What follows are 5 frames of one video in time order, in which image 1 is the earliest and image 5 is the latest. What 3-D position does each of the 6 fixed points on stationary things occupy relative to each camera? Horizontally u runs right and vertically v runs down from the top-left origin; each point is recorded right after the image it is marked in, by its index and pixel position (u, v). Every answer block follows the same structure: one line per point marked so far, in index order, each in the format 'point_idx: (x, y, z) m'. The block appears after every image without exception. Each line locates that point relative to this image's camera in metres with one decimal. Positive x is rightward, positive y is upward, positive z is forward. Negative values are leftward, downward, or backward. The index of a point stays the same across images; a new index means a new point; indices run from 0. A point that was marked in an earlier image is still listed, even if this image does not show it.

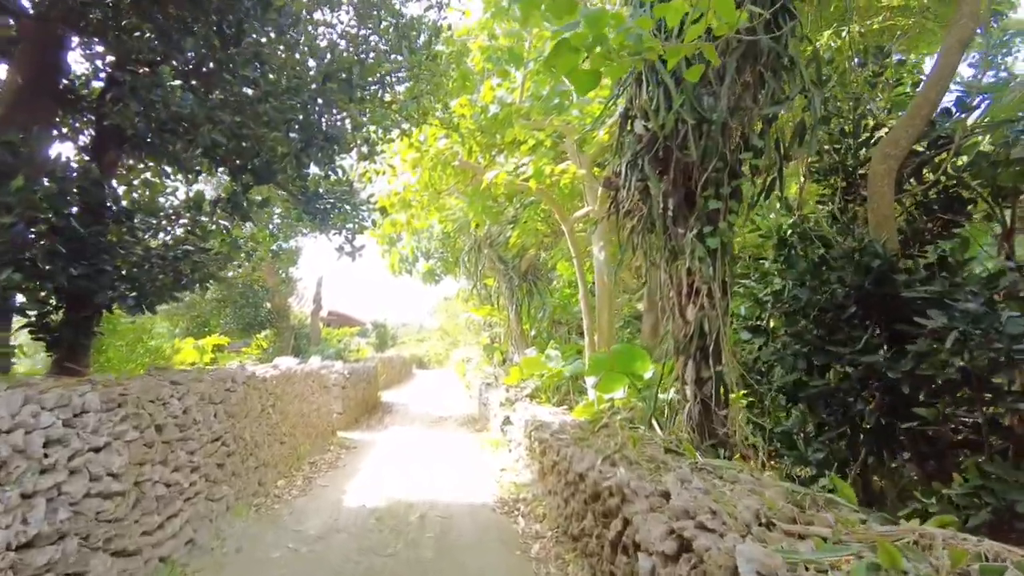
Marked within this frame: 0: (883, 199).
0: (+1.7, +0.4, +3.0) m
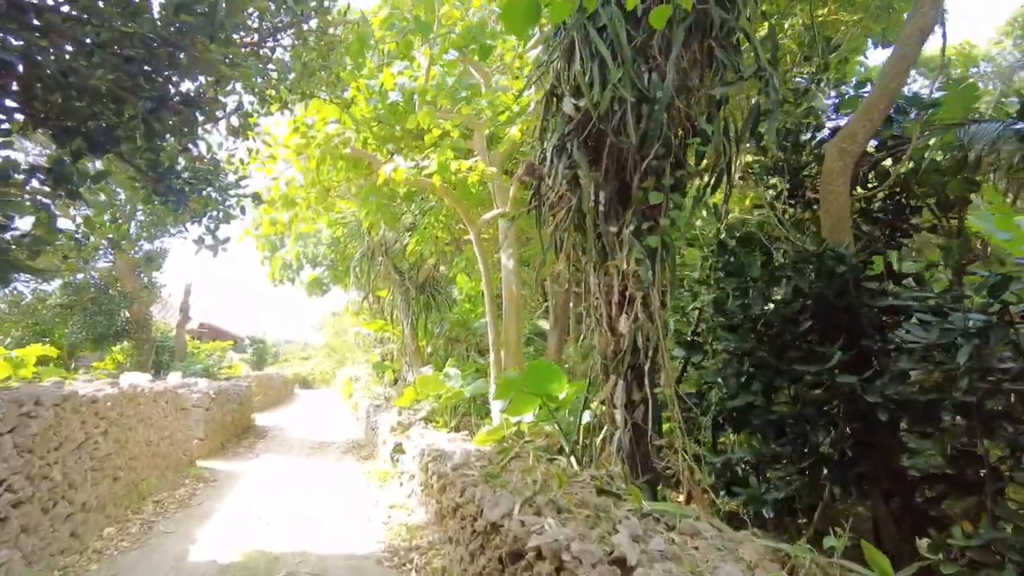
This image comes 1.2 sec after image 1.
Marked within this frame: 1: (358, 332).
0: (+1.3, +0.4, +2.6) m
1: (-2.7, -0.8, +11.2) m
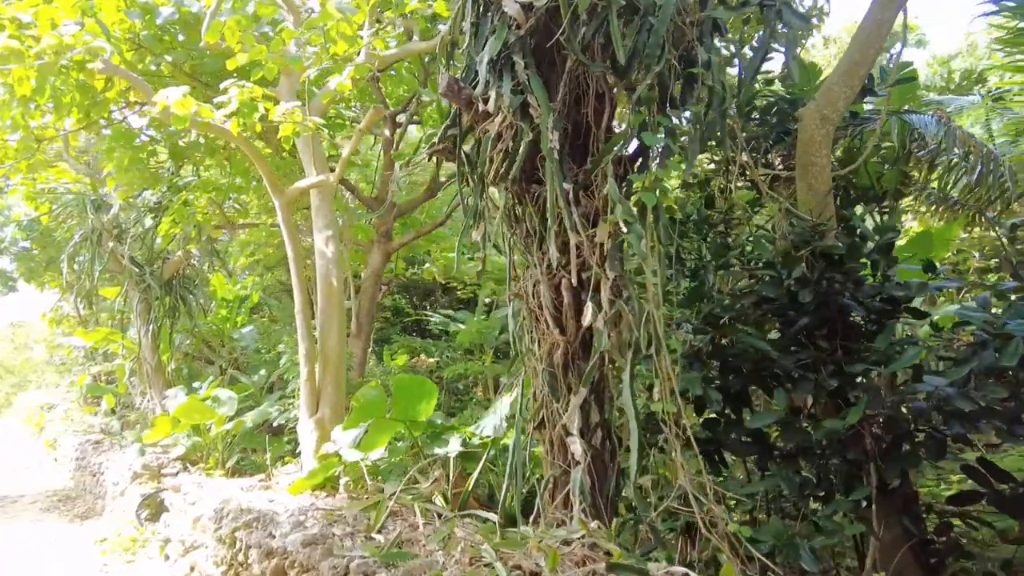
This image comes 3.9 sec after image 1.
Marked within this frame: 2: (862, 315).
0: (+1.0, +0.4, +2.2) m
1: (-5.9, -0.7, +8.5) m
2: (+1.1, -0.1, +2.0) m
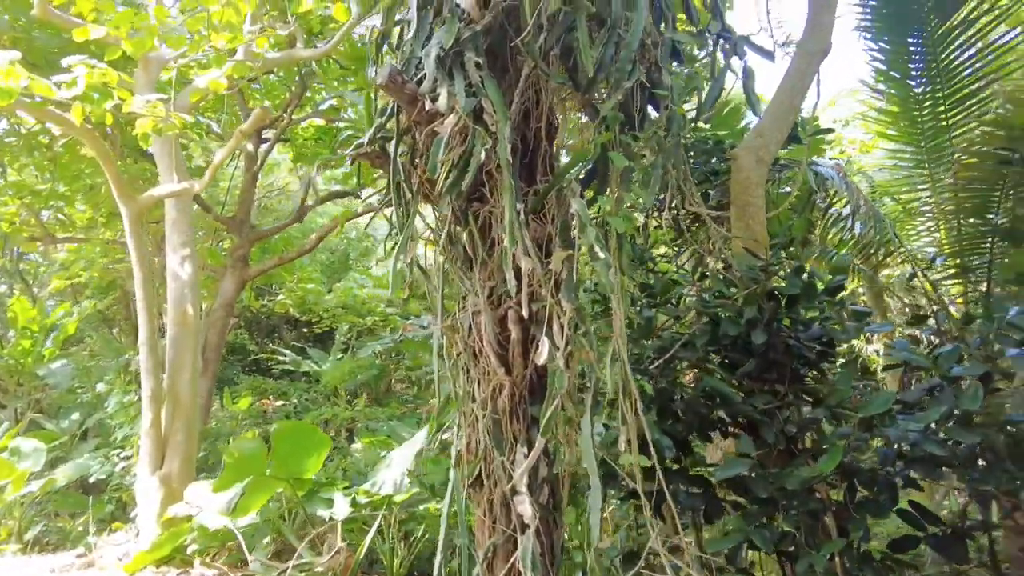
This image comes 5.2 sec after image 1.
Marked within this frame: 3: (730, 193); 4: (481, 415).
0: (+0.8, +0.2, +2.2) m
1: (-7.5, -0.9, +6.6) m
2: (+0.9, -0.2, +1.9) m
3: (+0.8, +0.3, +2.2) m
4: (-0.1, -0.3, +1.7) m
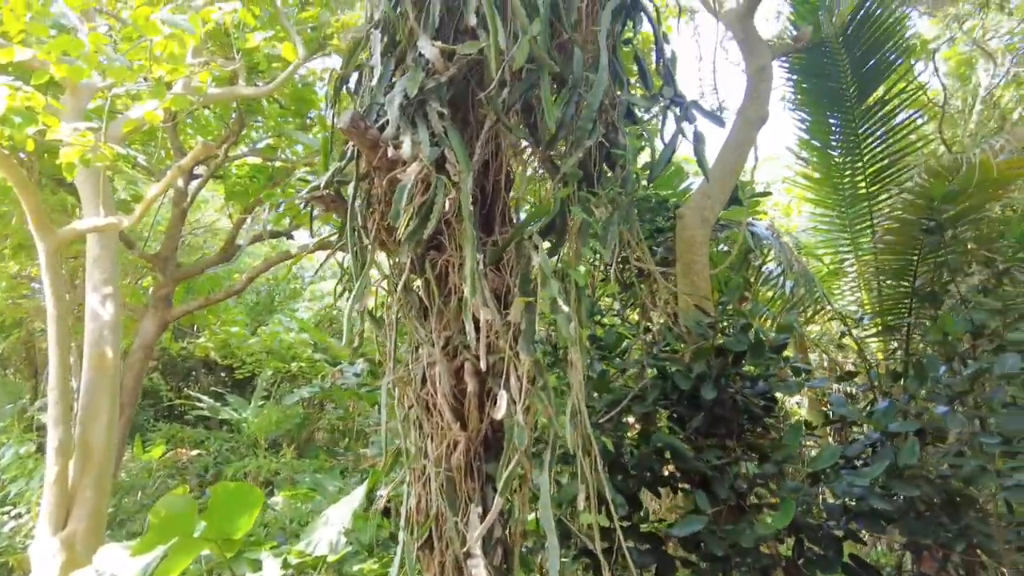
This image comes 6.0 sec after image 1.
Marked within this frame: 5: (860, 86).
0: (+0.7, +0.1, +2.3) m
1: (-8.1, -1.2, +5.7) m
2: (+0.7, -0.4, +2.0) m
3: (+0.6, +0.1, +2.3) m
4: (-0.2, -0.5, +1.7) m
5: (+1.6, +0.9, +3.0) m
